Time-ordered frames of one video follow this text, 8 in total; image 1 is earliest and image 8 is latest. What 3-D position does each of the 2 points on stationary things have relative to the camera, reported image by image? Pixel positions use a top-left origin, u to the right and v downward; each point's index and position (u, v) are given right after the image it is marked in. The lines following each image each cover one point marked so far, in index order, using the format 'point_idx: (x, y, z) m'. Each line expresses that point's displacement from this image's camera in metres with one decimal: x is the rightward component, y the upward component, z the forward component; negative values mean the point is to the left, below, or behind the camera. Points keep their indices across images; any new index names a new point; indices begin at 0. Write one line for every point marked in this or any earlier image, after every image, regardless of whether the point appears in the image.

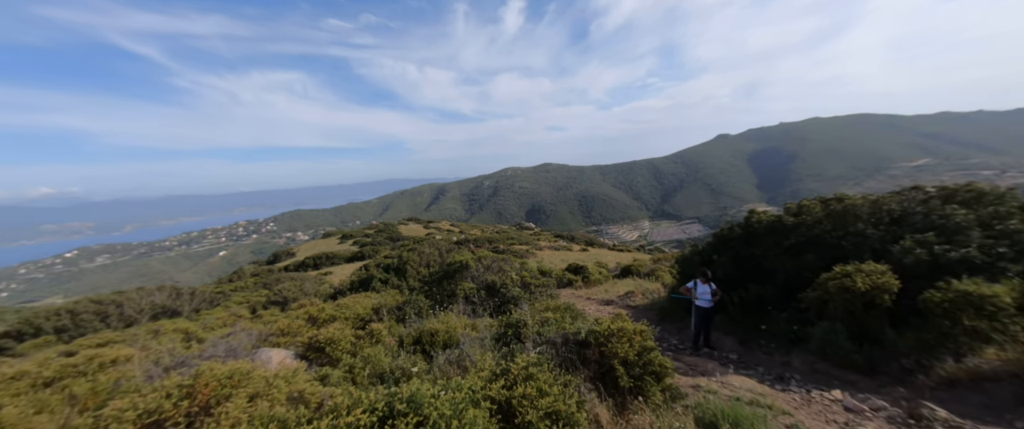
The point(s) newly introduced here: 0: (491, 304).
0: (-0.4, -1.7, +6.1) m
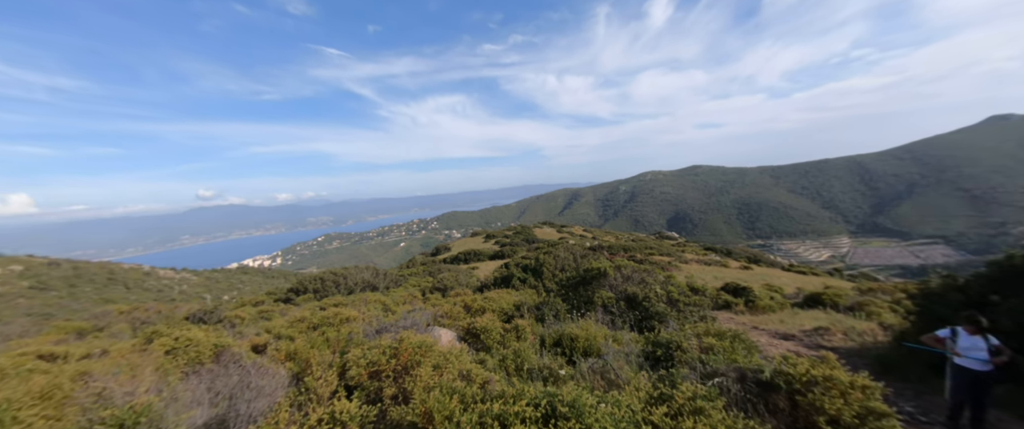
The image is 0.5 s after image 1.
0: (+2.2, -1.9, +5.8) m
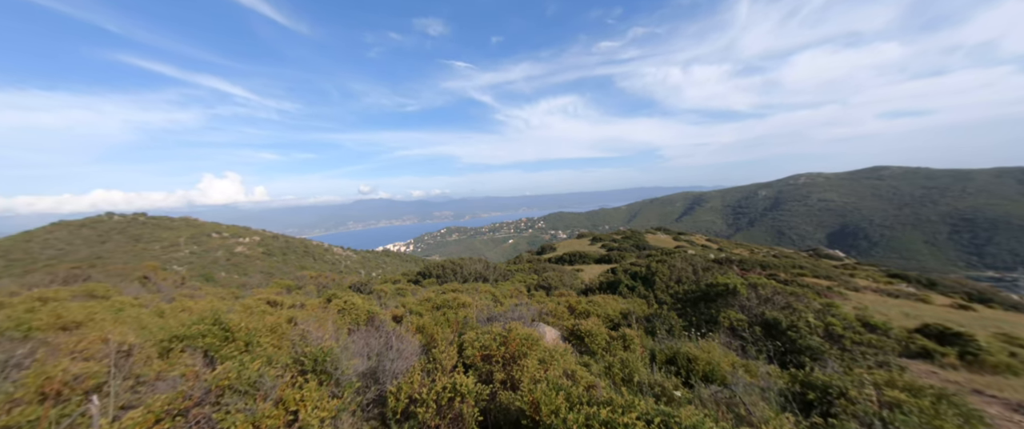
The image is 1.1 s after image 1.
0: (+3.9, -2.0, +4.8) m
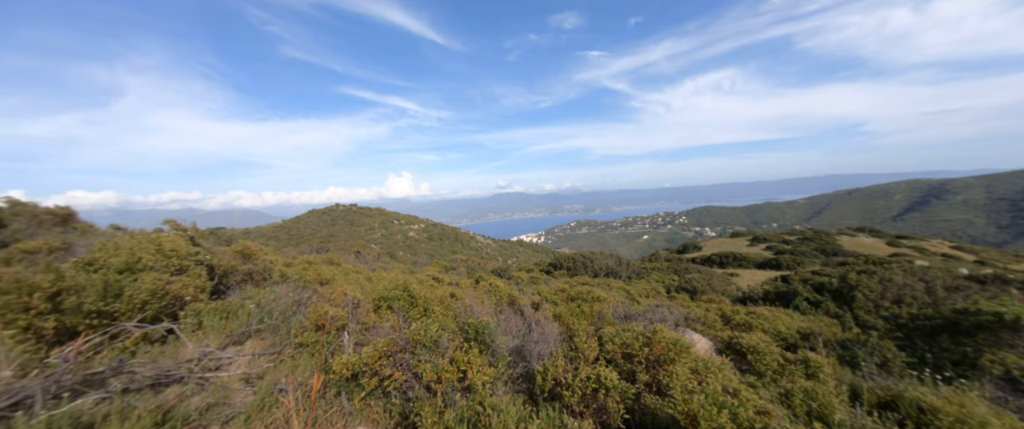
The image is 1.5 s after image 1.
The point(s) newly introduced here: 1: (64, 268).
0: (+5.6, -2.0, +3.1) m
1: (-6.6, -0.8, +4.8) m
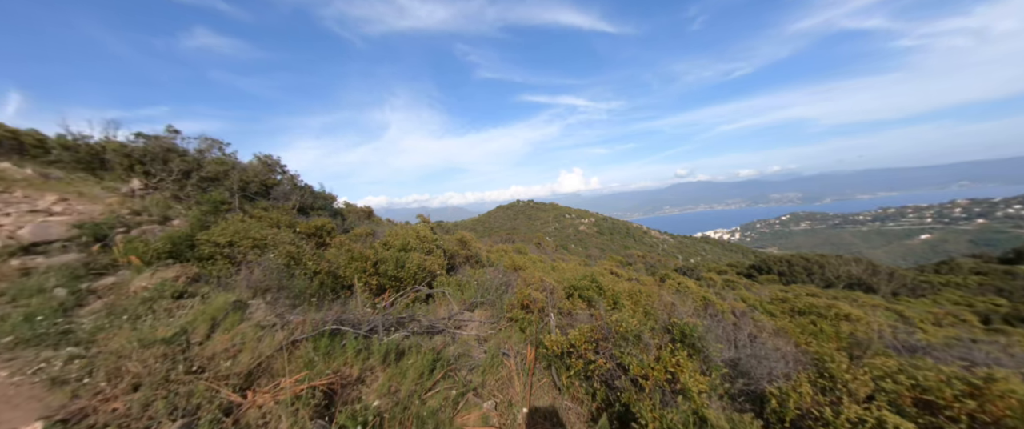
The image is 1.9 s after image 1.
0: (+6.9, -1.9, 0.0) m
1: (-3.1, -0.7, +7.3) m
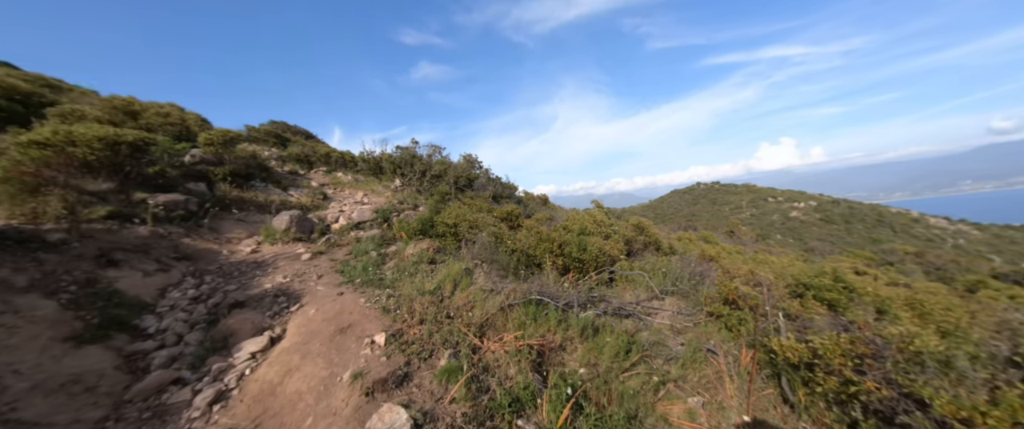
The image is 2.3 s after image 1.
0: (+6.5, -1.8, -3.3) m
1: (+1.1, -0.4, +7.9) m
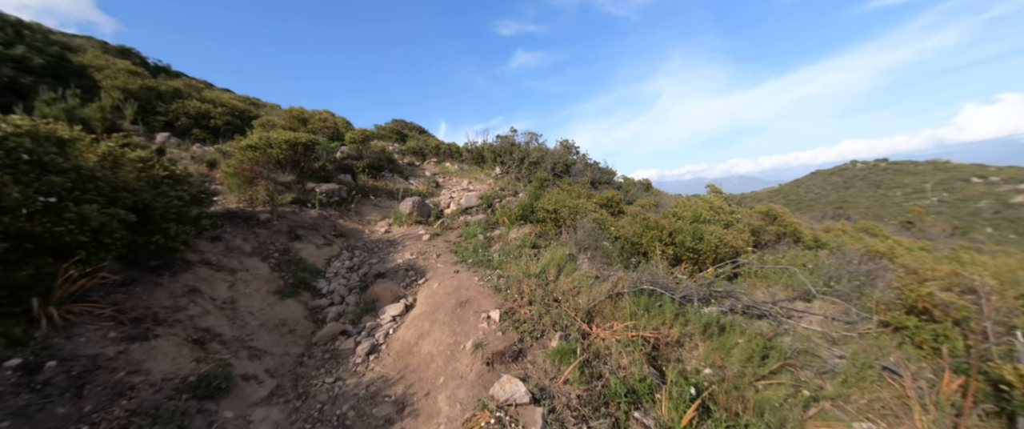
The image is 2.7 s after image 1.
0: (+5.6, -1.9, -4.9) m
1: (+3.5, -0.1, +7.2) m
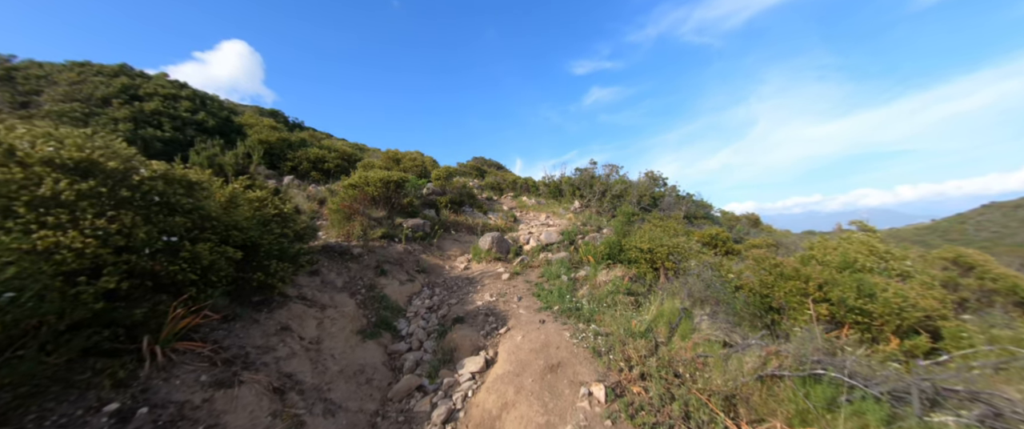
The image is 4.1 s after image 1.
0: (+4.5, -1.5, -6.8) m
1: (+5.2, -0.8, +5.6) m
